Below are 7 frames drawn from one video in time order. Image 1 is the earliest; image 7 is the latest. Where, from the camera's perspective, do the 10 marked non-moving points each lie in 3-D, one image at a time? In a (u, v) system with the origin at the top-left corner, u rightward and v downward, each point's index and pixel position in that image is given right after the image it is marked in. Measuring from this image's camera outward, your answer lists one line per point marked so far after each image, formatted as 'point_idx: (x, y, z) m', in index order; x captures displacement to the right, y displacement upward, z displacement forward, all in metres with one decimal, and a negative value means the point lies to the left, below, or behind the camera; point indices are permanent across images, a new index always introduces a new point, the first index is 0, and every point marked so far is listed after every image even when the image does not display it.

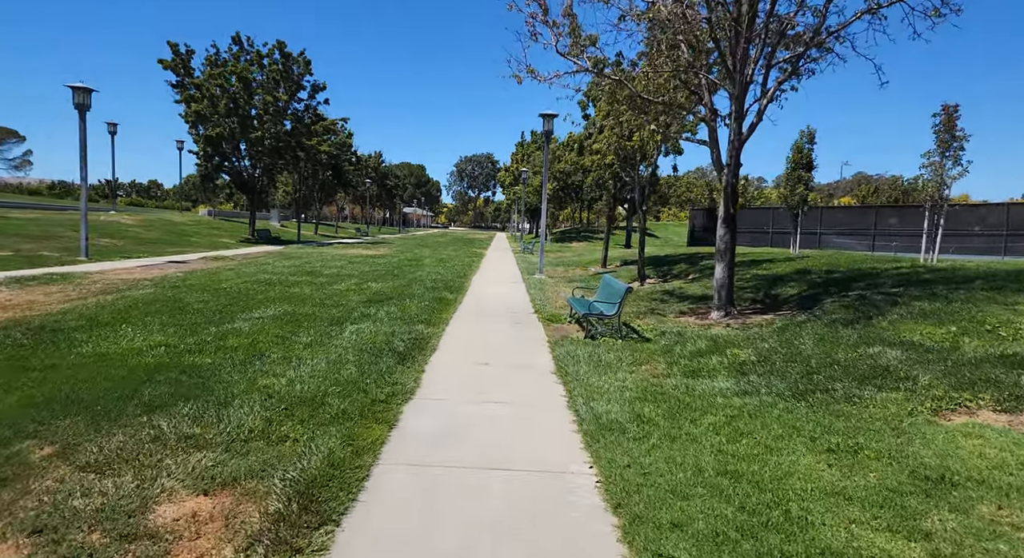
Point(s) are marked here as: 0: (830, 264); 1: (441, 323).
0: (+7.7, +0.4, +13.7) m
1: (-1.2, -0.8, +9.7) m
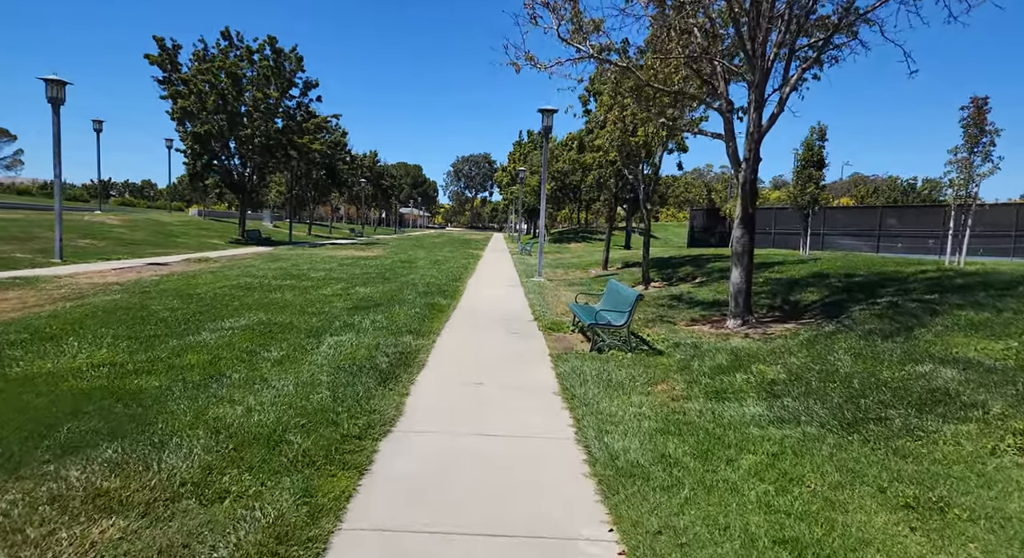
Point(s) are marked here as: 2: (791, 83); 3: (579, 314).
0: (+7.6, +0.3, +12.9) m
1: (-1.3, -0.8, +8.9) m
2: (+4.3, +3.0, +8.9) m
3: (+1.1, -0.6, +9.1) m
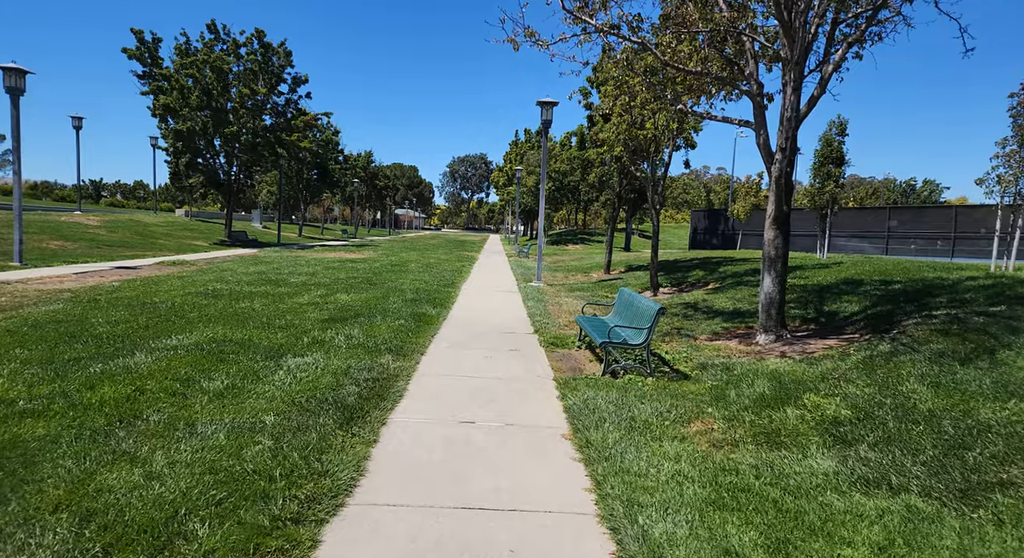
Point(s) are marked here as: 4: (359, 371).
0: (+7.6, +0.1, +11.7) m
1: (-1.3, -1.0, +7.6) m
2: (+4.3, +2.9, +7.6) m
3: (+1.1, -0.7, +7.9) m
4: (-1.7, -1.0, +6.4) m
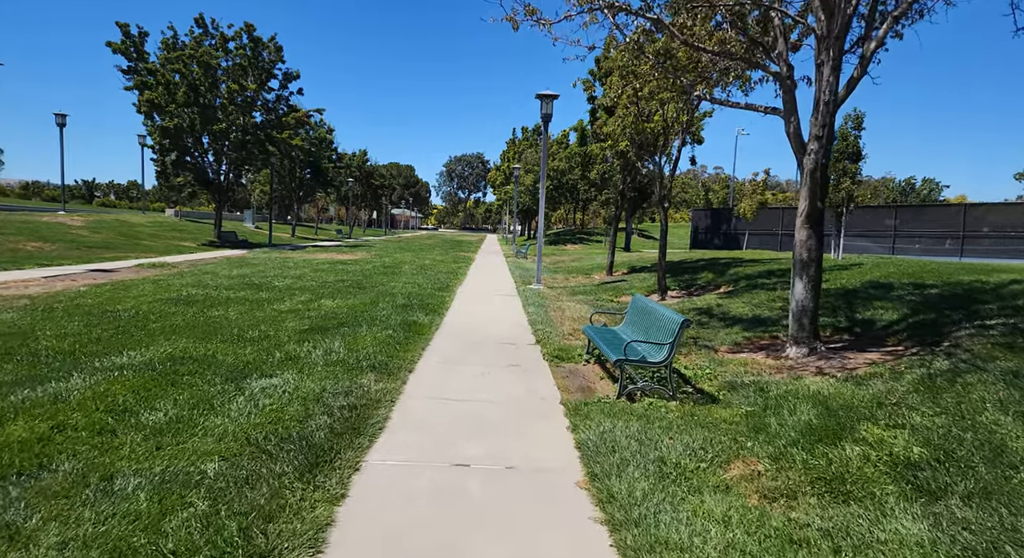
0: (+7.5, +0.1, +10.8) m
1: (-1.3, -1.0, +6.7) m
2: (+4.3, +2.8, +6.7) m
3: (+1.1, -0.8, +7.0) m
4: (-1.7, -1.1, +5.5) m
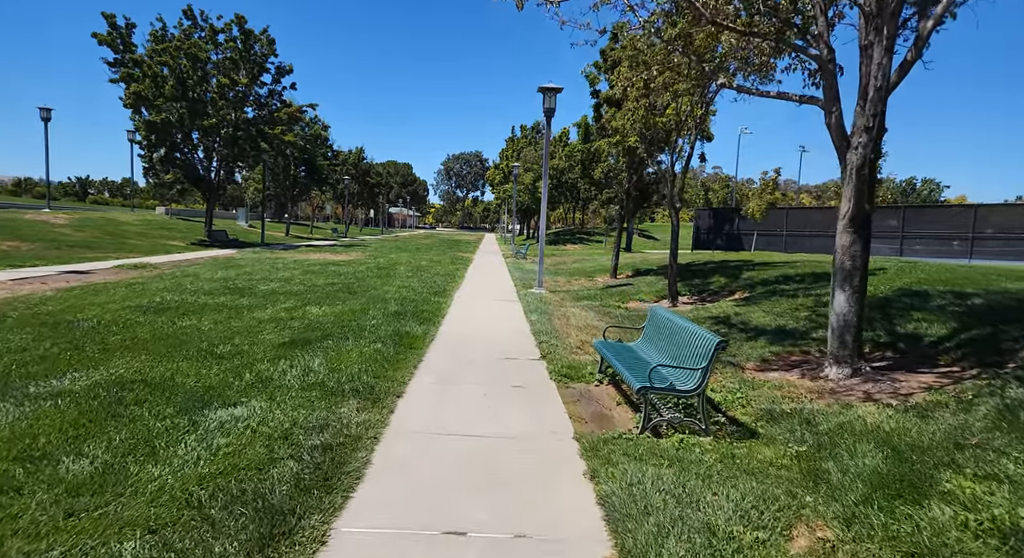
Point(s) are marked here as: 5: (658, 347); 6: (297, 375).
0: (+7.6, -0.1, +10.0) m
1: (-1.3, -1.2, +5.8) m
2: (+4.3, +2.7, +5.9) m
3: (+1.1, -0.9, +6.1) m
4: (-1.7, -1.2, +4.6) m
5: (+1.6, -0.8, +6.5) m
6: (-2.3, -1.0, +6.1) m
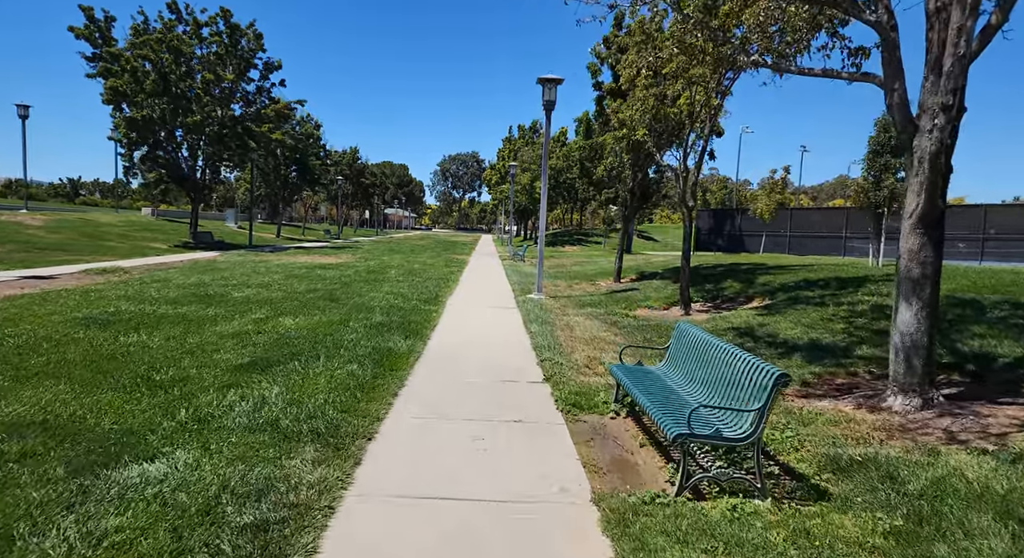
0: (+7.5, -0.2, +8.9) m
1: (-1.3, -1.3, +4.7) m
2: (+4.3, +2.6, +4.8) m
3: (+1.1, -1.0, +5.0) m
4: (-1.7, -1.3, +3.5) m
5: (+1.6, -0.9, +5.4) m
6: (-2.3, -1.1, +5.0) m
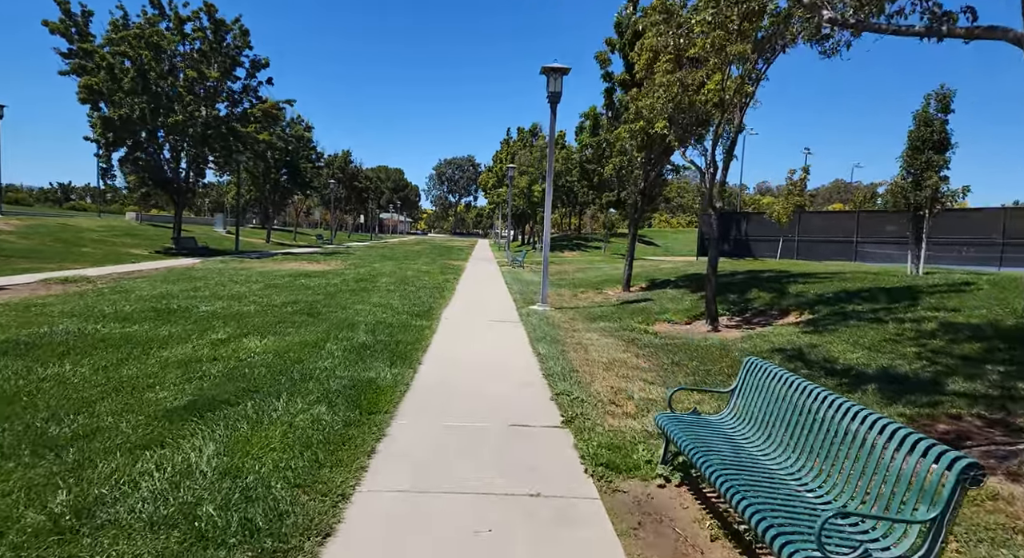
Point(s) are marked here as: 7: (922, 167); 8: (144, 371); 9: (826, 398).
0: (+7.6, -0.3, +7.5) m
1: (-1.2, -1.4, +3.2) m
2: (+4.4, +2.5, +3.5) m
3: (+1.2, -1.2, +3.6) m
4: (-1.5, -1.5, +2.0) m
5: (+1.7, -1.0, +4.0) m
6: (-2.2, -1.3, +3.6) m
7: (+9.1, +2.5, +12.7) m
8: (-4.0, -1.0, +6.3) m
9: (+1.8, -0.7, +3.7) m
